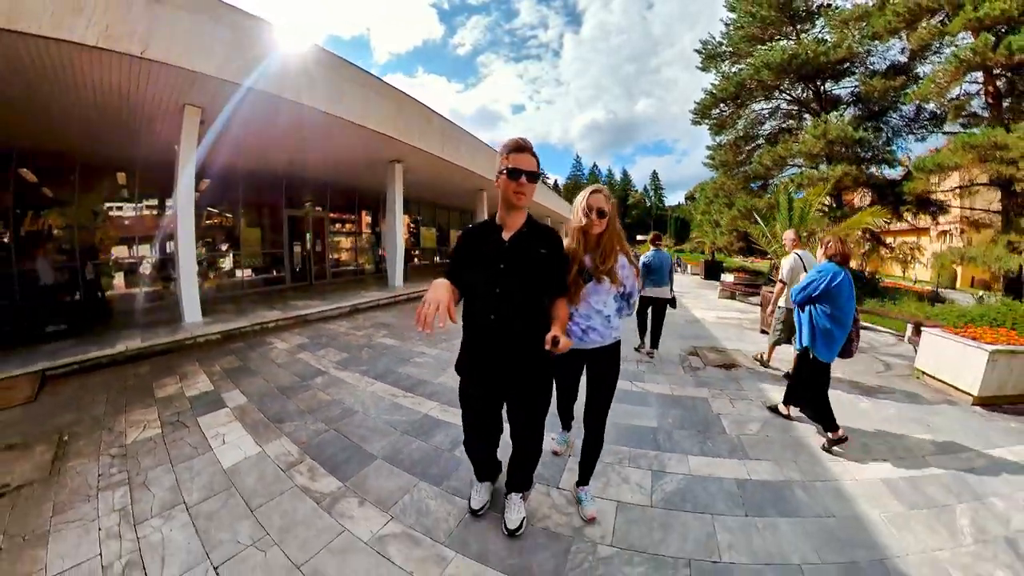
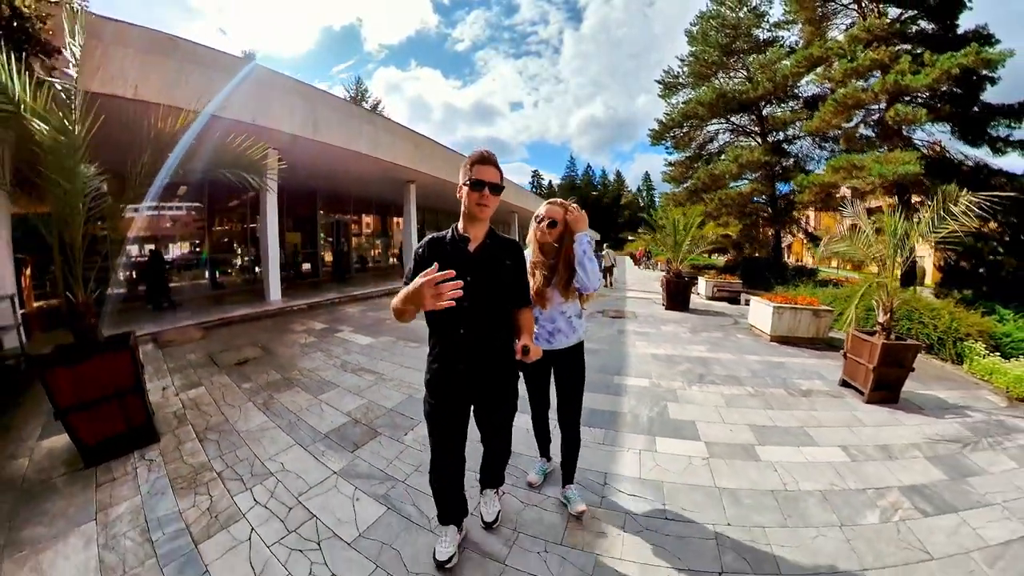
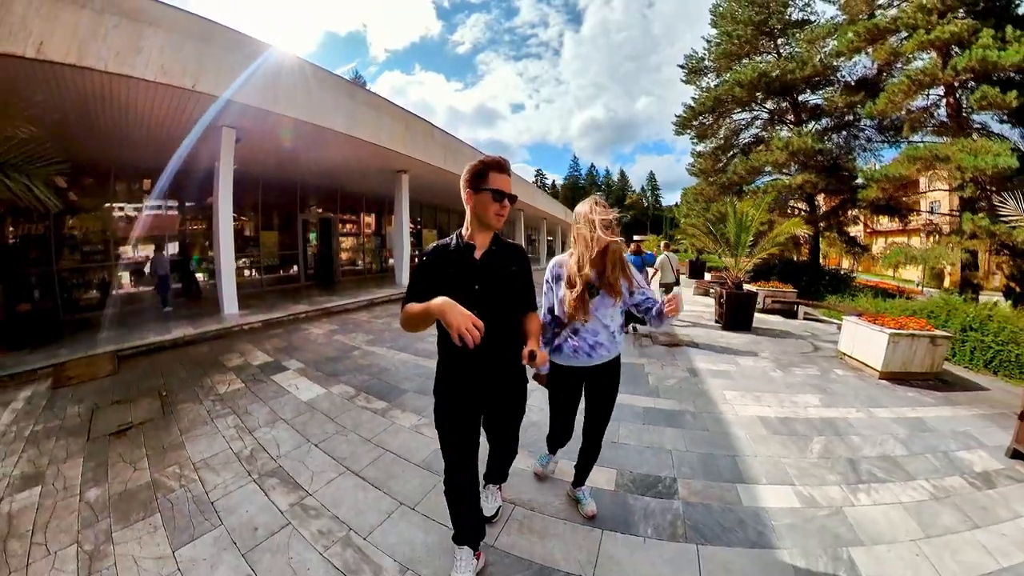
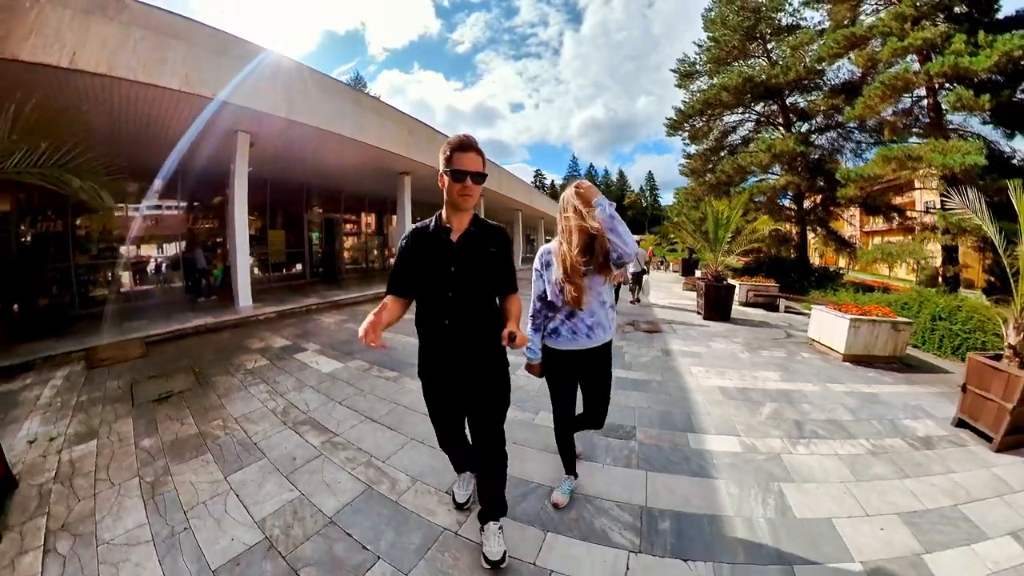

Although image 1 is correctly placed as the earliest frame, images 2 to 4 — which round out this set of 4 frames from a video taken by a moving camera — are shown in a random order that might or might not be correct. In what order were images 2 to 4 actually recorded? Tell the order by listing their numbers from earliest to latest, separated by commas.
3, 4, 2
